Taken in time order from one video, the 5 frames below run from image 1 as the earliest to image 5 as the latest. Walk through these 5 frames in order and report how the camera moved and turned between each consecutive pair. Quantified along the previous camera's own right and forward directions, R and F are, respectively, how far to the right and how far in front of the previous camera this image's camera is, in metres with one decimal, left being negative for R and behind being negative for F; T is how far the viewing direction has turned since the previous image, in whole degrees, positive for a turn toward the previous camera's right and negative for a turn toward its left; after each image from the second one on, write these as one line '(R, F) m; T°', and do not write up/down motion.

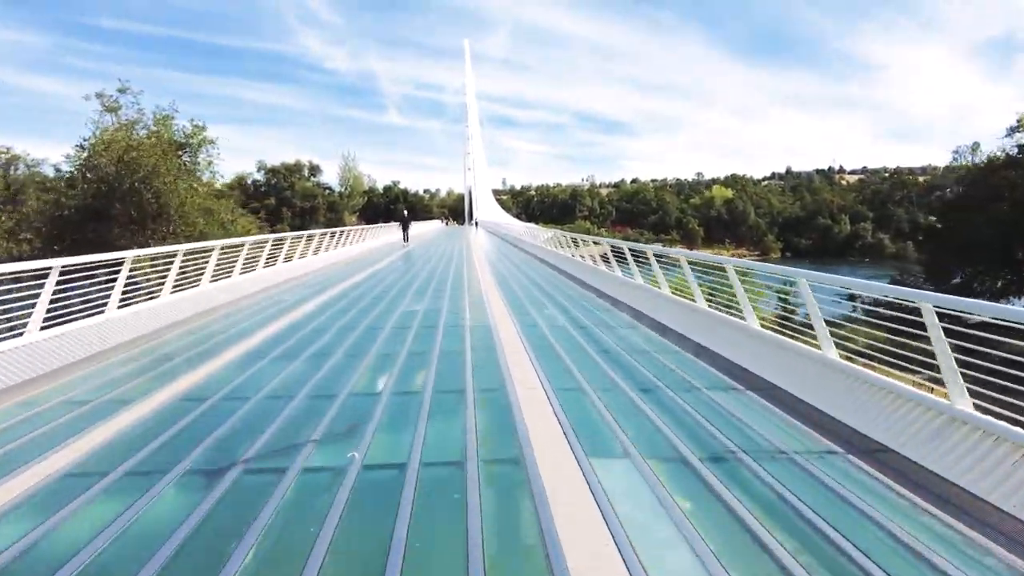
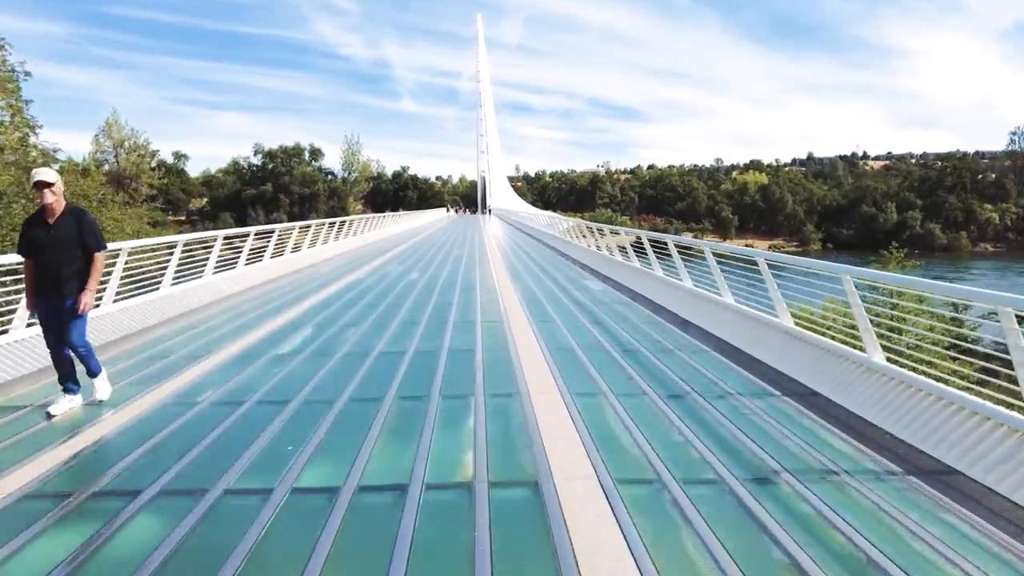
(-0.2, +3.0) m; -1°
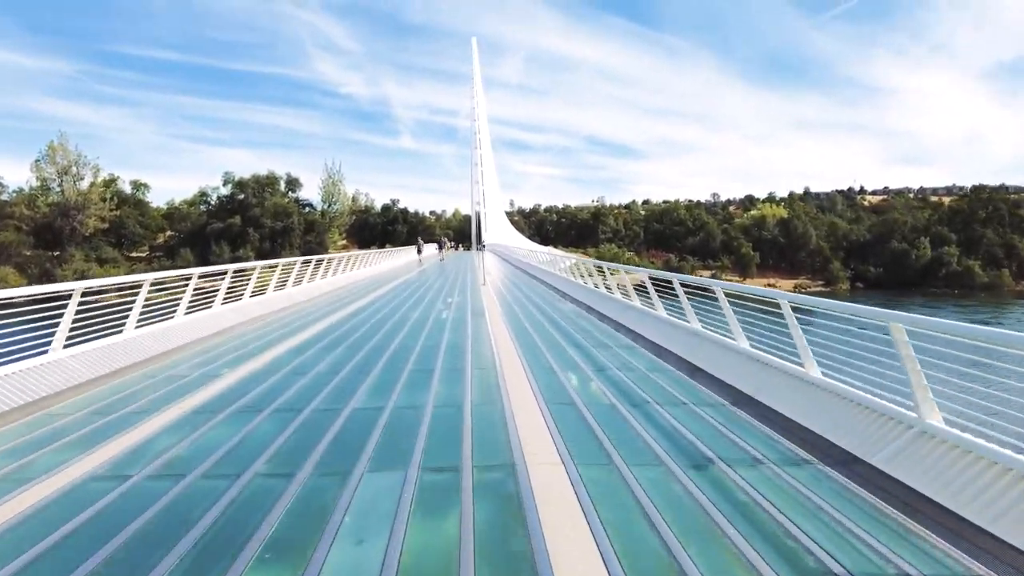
(-0.2, +3.7) m; +1°
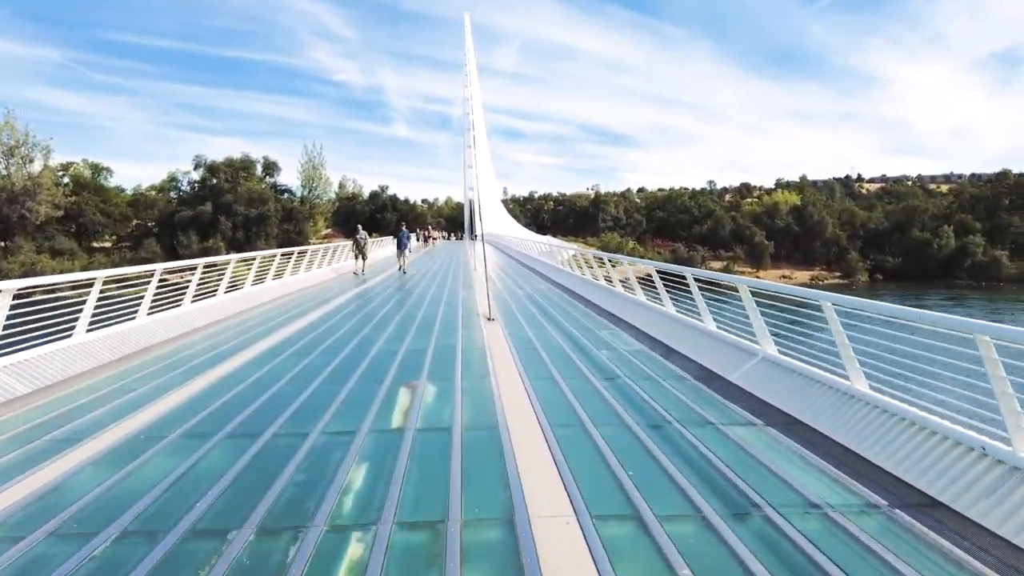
(-0.1, +2.4) m; +1°
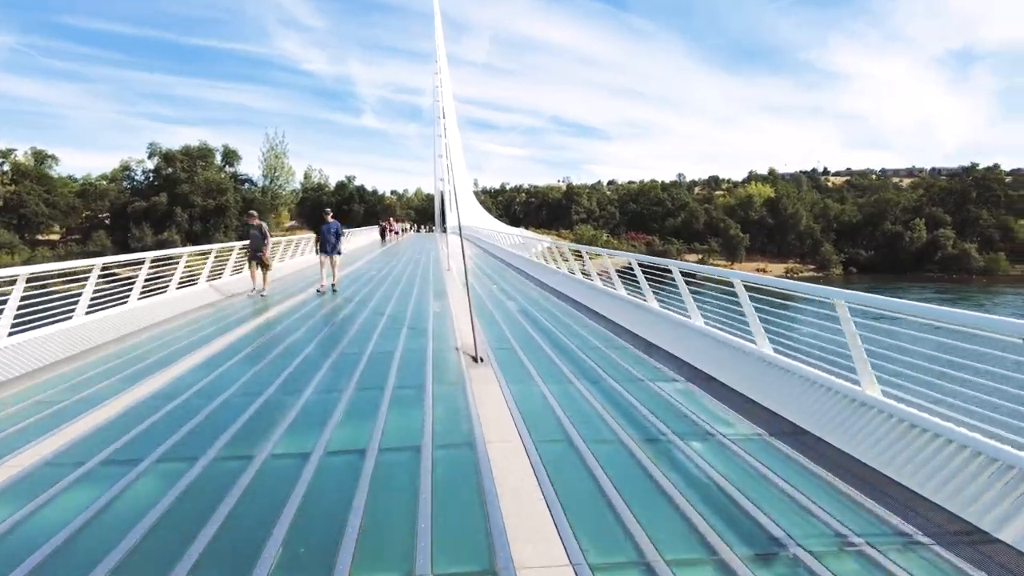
(-0.1, +0.9) m; +3°
